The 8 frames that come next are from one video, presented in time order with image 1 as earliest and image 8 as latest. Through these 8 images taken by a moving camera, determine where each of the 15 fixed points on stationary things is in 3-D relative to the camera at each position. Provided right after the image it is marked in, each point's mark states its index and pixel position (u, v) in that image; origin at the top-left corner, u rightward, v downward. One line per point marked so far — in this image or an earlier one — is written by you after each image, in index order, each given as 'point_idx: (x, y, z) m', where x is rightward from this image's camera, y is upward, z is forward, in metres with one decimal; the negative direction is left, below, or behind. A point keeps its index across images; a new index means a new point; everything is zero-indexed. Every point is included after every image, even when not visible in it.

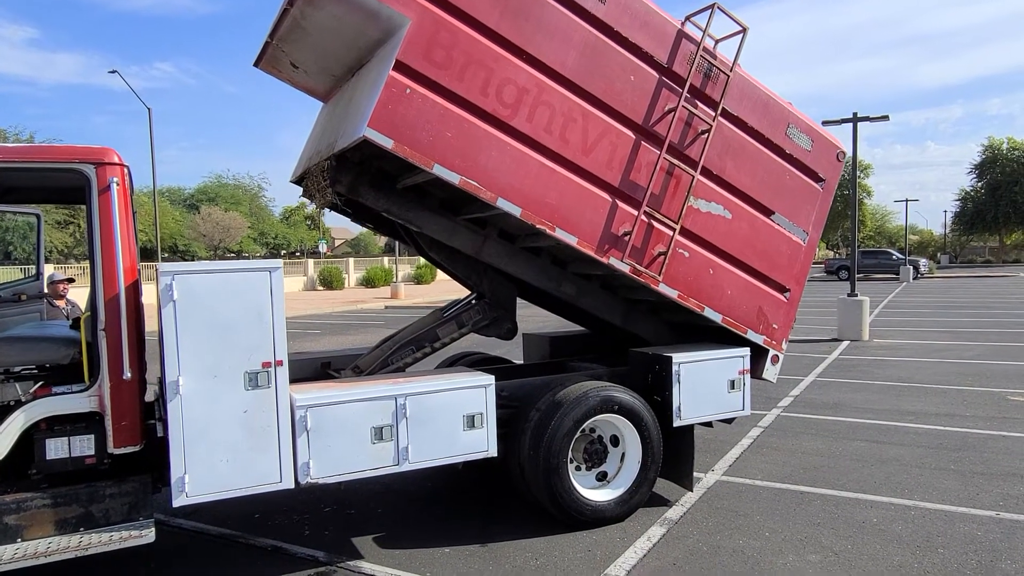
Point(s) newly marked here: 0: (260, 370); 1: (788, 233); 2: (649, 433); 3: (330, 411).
0: (-1.5, -0.5, +4.1) m
1: (+2.3, +0.4, +5.7) m
2: (+1.0, -1.1, +5.2) m
3: (-1.1, -0.7, +4.2) m
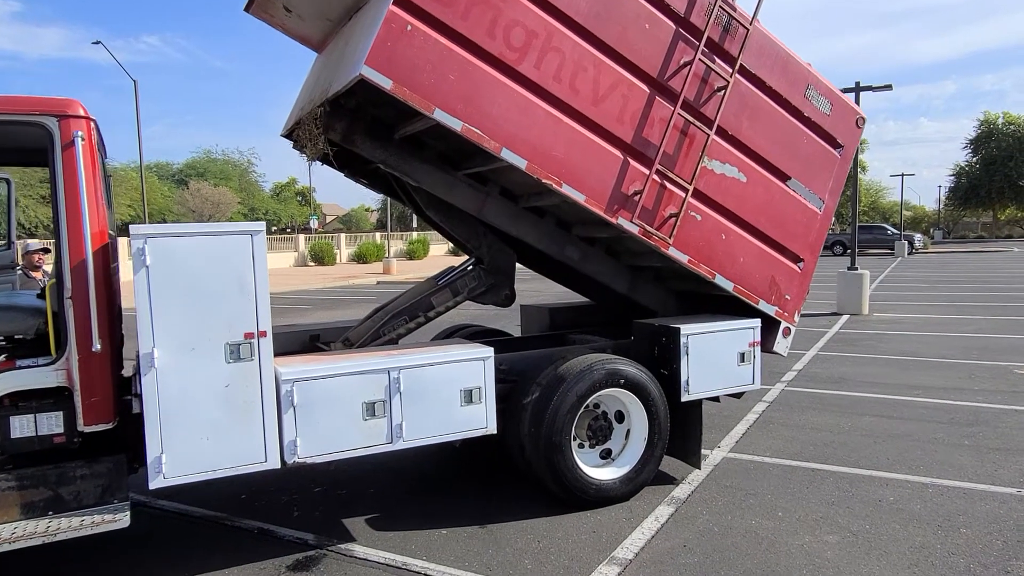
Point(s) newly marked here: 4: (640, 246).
0: (-1.5, -0.3, +3.8) m
1: (+2.3, +0.6, +5.4) m
2: (+1.0, -0.9, +4.9) m
3: (-1.1, -0.6, +4.0) m
4: (+0.9, +0.4, +4.9) m
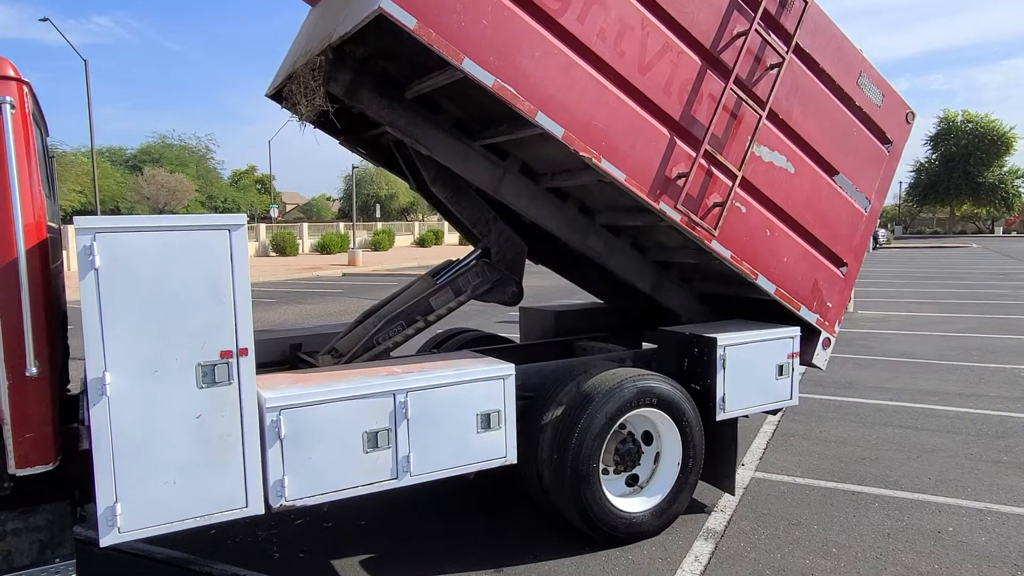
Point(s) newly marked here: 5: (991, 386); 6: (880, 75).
0: (-1.3, -0.3, +3.1) m
1: (+2.4, +0.6, +4.8) m
2: (+1.1, -0.9, +4.3) m
3: (-0.9, -0.6, +3.3) m
4: (+1.0, +0.4, +4.4) m
5: (+5.4, -1.1, +7.9) m
6: (+2.4, +1.4, +4.6) m
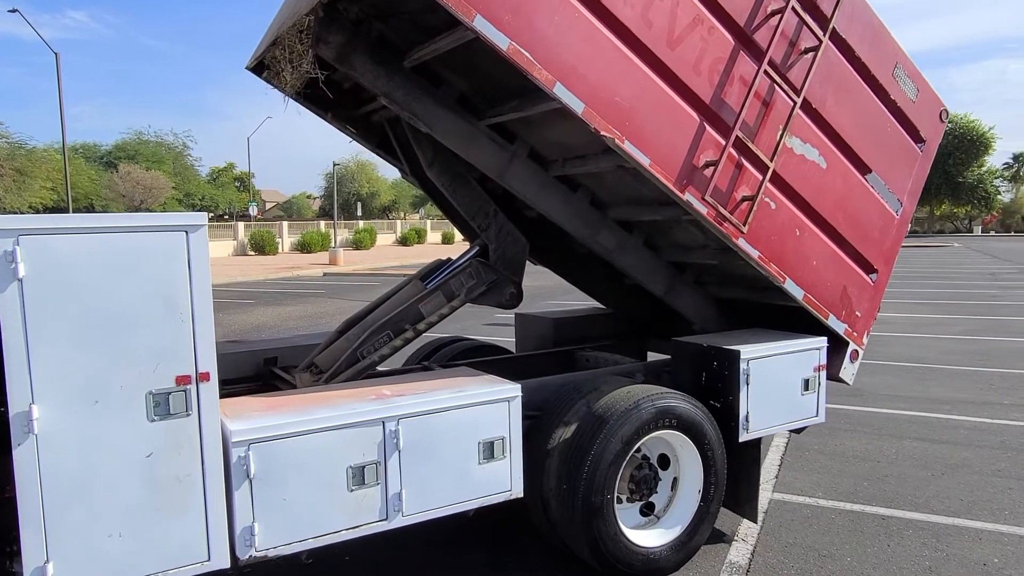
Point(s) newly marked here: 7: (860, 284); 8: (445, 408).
0: (-1.2, -0.4, +2.6) m
1: (+2.3, +0.6, +4.4) m
2: (+1.1, -0.9, +3.9) m
3: (-0.9, -0.6, +2.8) m
4: (+1.0, +0.3, +3.9) m
5: (+5.3, -1.1, +7.6) m
6: (+2.4, +1.4, +4.2) m
7: (+2.2, 0.0, +4.4) m
8: (-0.3, -0.5, +3.1) m
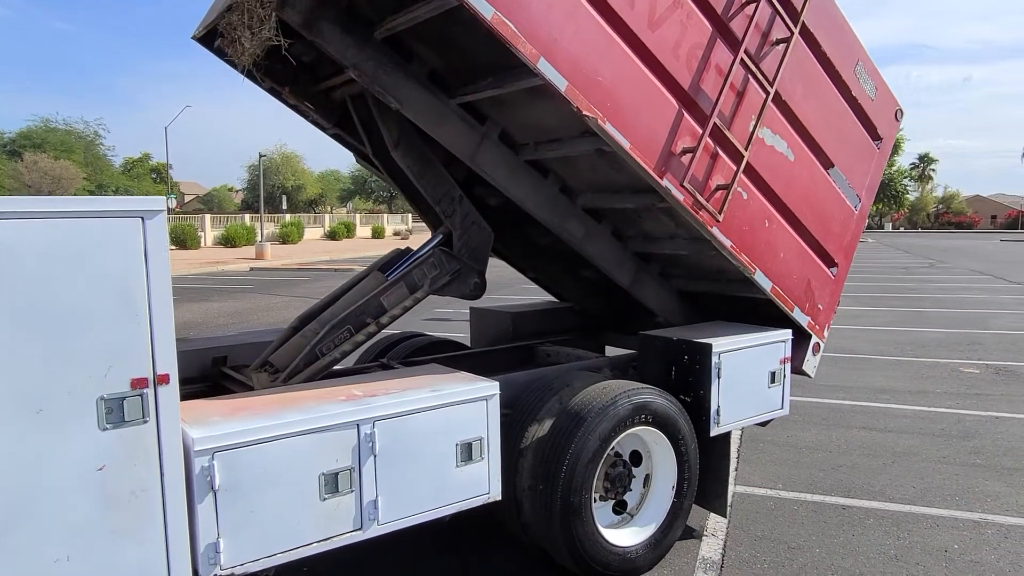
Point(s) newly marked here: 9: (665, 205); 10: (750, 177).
0: (-1.3, -0.4, +2.3) m
1: (+2.1, +0.6, +4.5) m
2: (+1.0, -0.9, +3.9) m
3: (-0.9, -0.6, +2.5) m
4: (+0.9, +0.4, +3.9) m
5: (+4.8, -1.1, +7.9) m
6: (+2.2, +1.4, +4.2) m
7: (+2.0, +0.1, +4.5) m
8: (-0.4, -0.5, +3.0) m
9: (+0.8, +0.5, +3.6) m
10: (+1.3, +0.6, +3.9) m
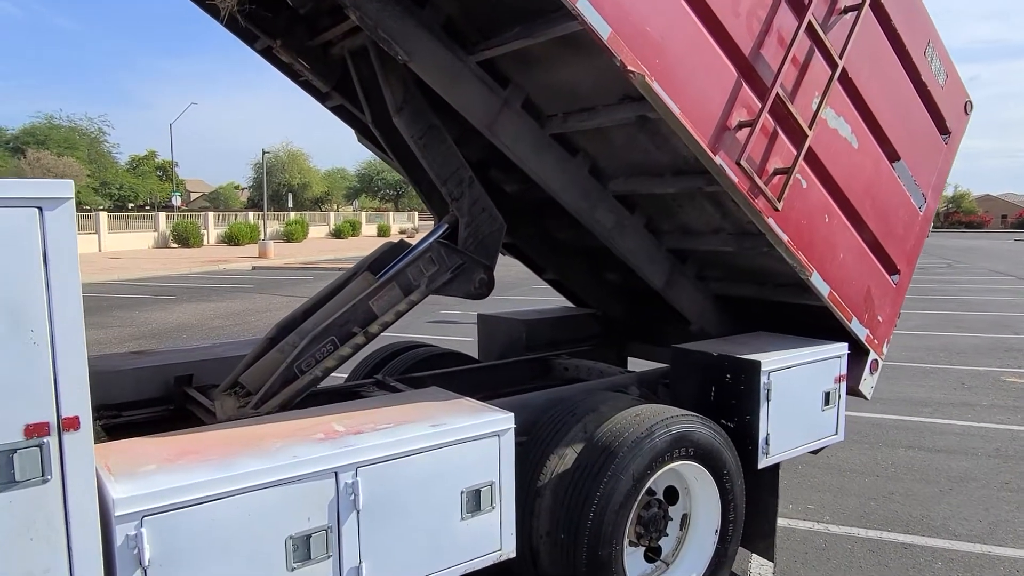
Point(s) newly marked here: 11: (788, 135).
0: (-1.2, -0.4, +1.7) m
1: (+2.2, +0.6, +3.9) m
2: (+1.0, -0.9, +3.3) m
3: (-0.9, -0.6, +2.0) m
4: (+1.0, +0.3, +3.3) m
5: (+4.9, -1.1, +7.3) m
6: (+2.3, +1.4, +3.6) m
7: (+2.0, 0.0, +3.9) m
8: (-0.3, -0.6, +2.4) m
9: (+0.9, +0.4, +3.0) m
10: (+1.4, +0.6, +3.3) m
11: (+1.2, +0.7, +3.1) m
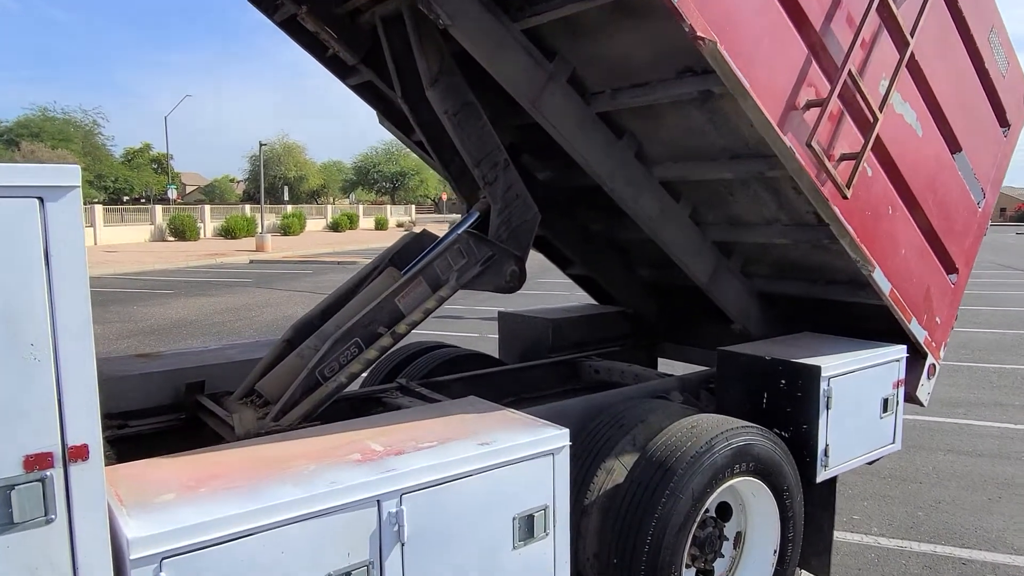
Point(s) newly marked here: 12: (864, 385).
0: (-1.0, -0.4, +1.4) m
1: (+2.4, +0.6, +3.6) m
2: (+1.2, -0.9, +3.0) m
3: (-0.7, -0.7, +1.7) m
4: (+1.1, +0.3, +3.0) m
5: (+5.0, -1.1, +7.1) m
6: (+2.5, +1.4, +3.4) m
7: (+2.2, 0.0, +3.6) m
8: (-0.1, -0.6, +2.1) m
9: (+1.0, +0.4, +2.8) m
10: (+1.6, +0.6, +3.0) m
11: (+1.4, +0.7, +2.9) m
12: (+1.7, -0.5, +3.4) m
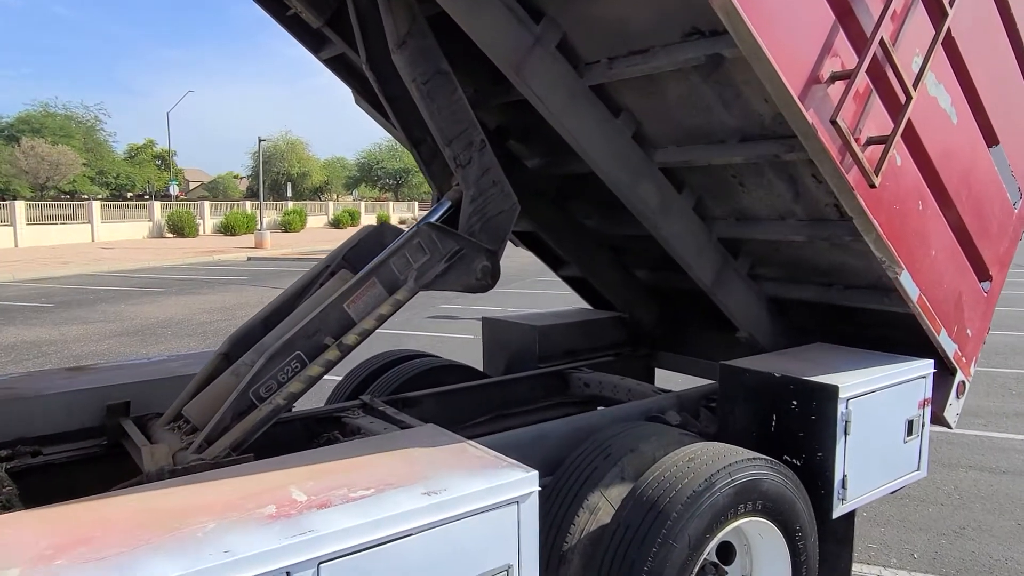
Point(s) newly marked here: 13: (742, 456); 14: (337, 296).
0: (-1.1, -0.4, +1.0) m
1: (+2.3, +0.5, +3.2) m
2: (+1.1, -1.0, +2.6) m
3: (-0.8, -0.7, +1.3) m
4: (+1.0, +0.3, +2.6) m
5: (+4.9, -1.1, +6.6) m
6: (+2.4, +1.3, +2.9) m
7: (+2.1, 0.0, +3.2) m
8: (-0.3, -0.6, +1.7) m
9: (+0.9, +0.4, +2.4) m
10: (+1.5, +0.5, +2.6) m
11: (+1.3, +0.6, +2.4) m
12: (+1.6, -0.5, +3.0) m
13: (+0.8, -0.6, +2.5) m
14: (-0.6, -0.1, +2.6) m
